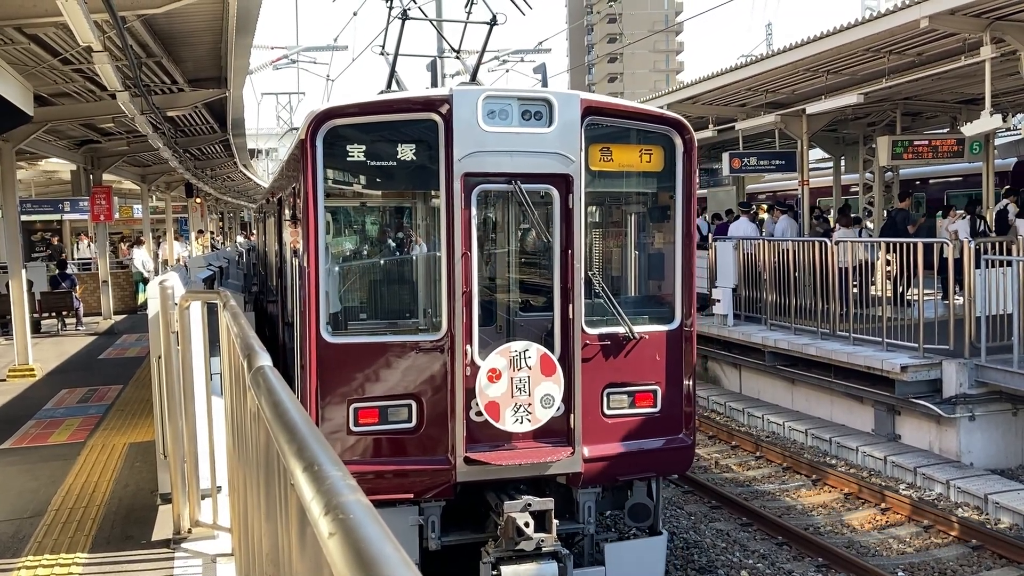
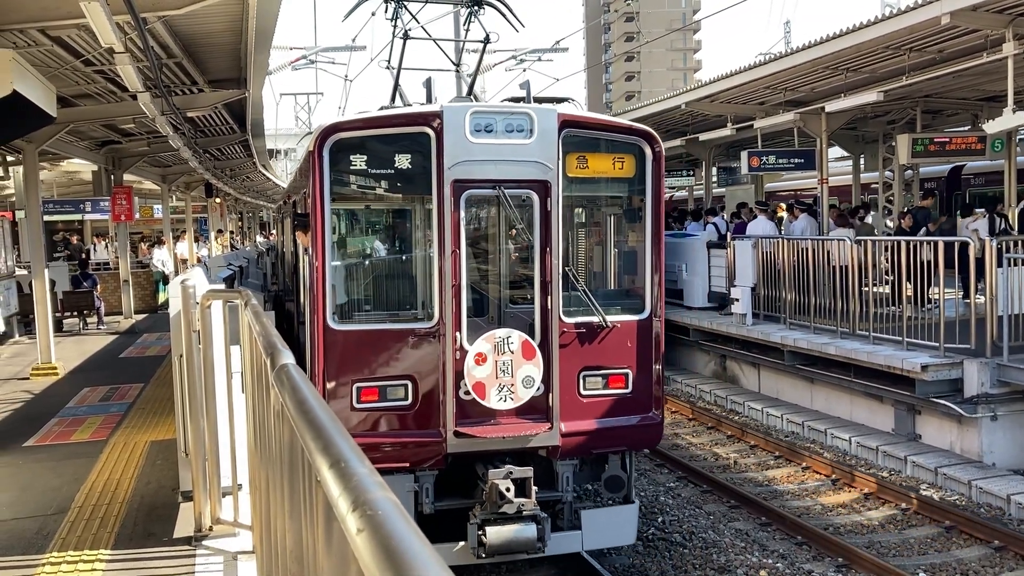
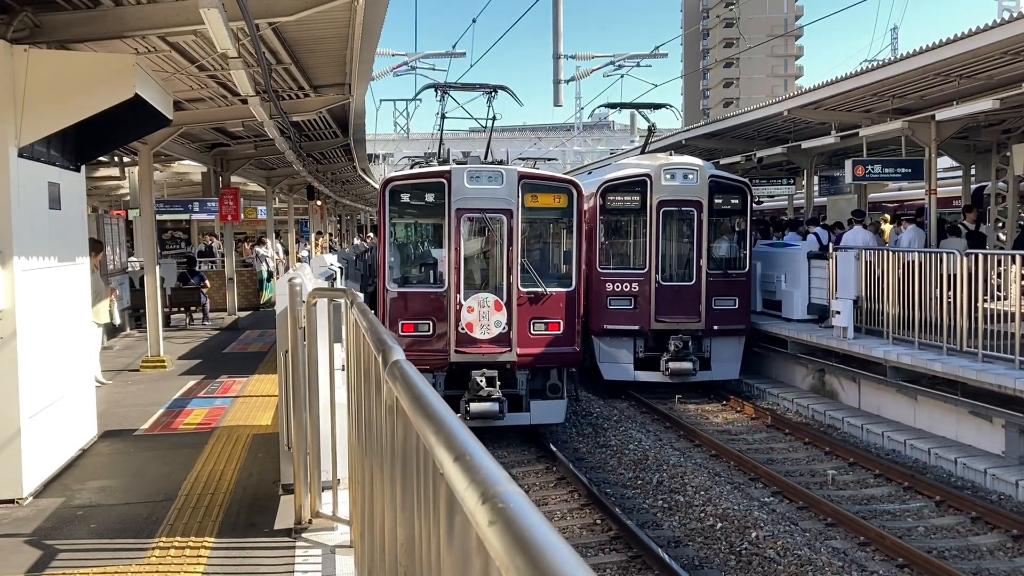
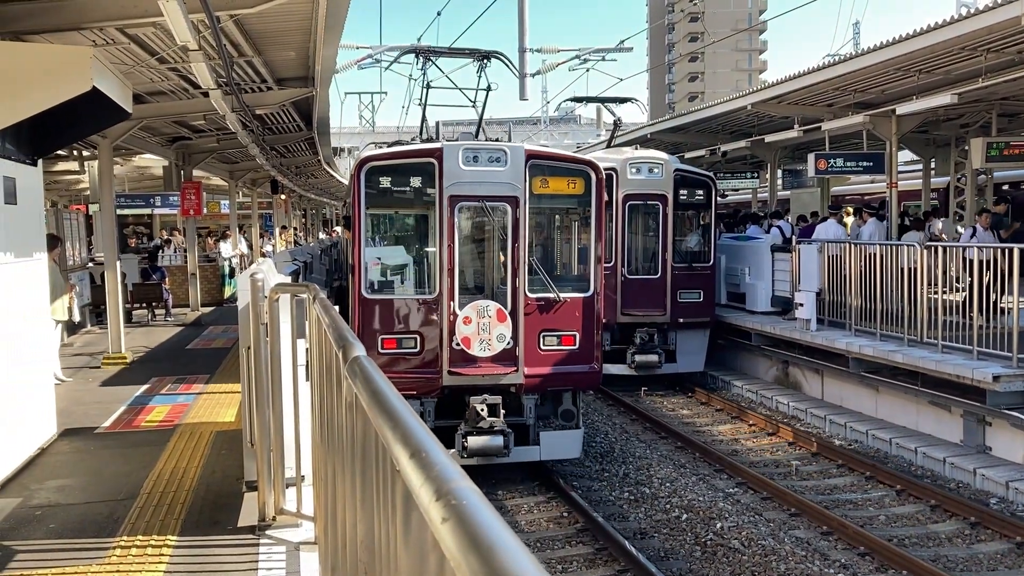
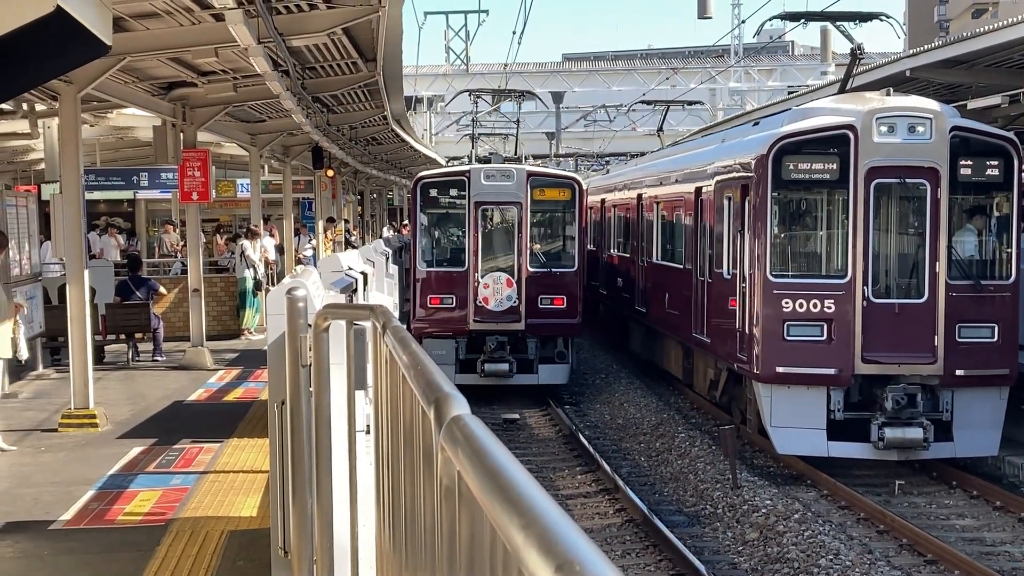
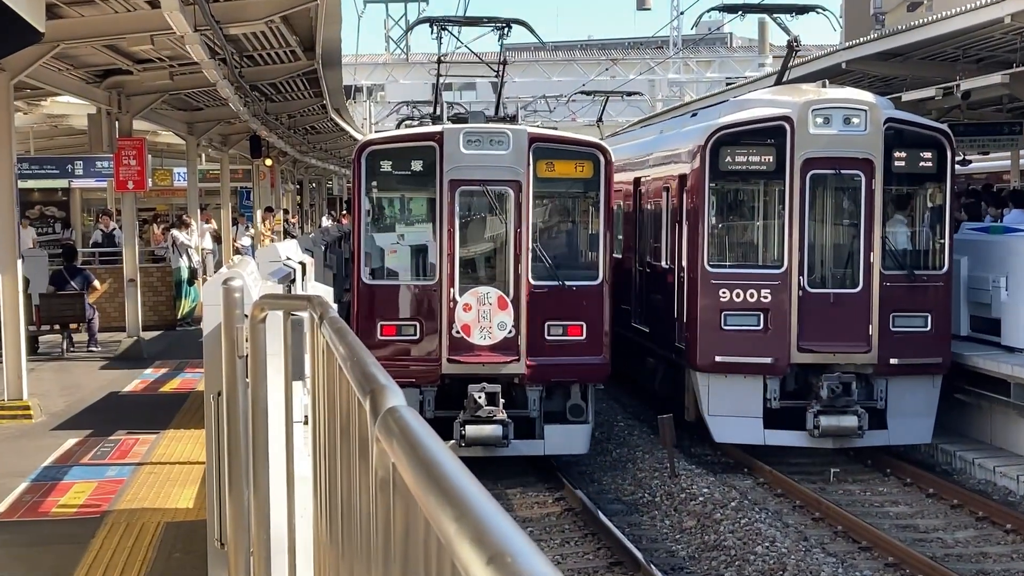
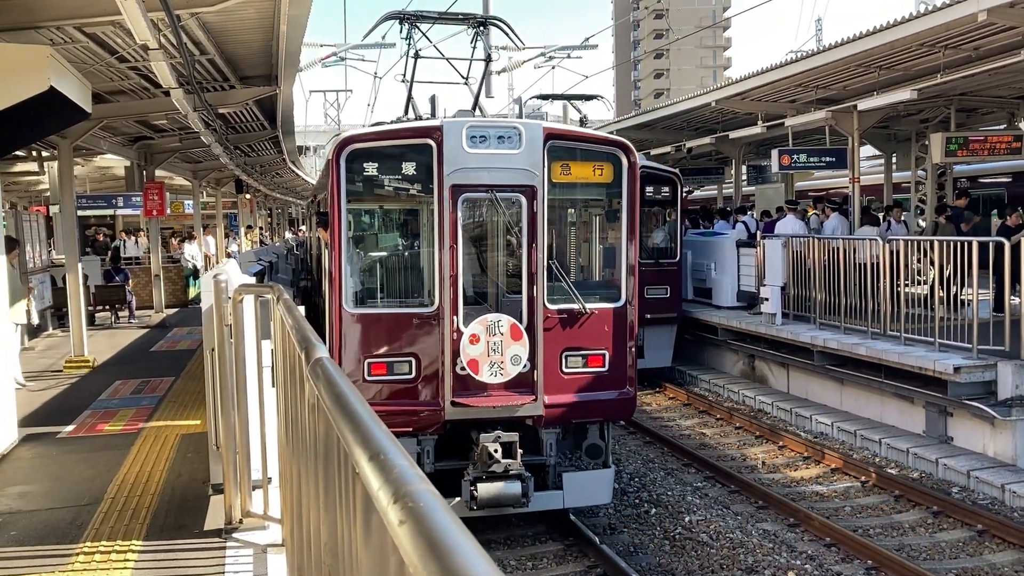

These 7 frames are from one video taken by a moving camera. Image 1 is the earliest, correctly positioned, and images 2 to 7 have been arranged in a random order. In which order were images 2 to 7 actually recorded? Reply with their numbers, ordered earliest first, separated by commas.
2, 7, 4, 3, 6, 5
